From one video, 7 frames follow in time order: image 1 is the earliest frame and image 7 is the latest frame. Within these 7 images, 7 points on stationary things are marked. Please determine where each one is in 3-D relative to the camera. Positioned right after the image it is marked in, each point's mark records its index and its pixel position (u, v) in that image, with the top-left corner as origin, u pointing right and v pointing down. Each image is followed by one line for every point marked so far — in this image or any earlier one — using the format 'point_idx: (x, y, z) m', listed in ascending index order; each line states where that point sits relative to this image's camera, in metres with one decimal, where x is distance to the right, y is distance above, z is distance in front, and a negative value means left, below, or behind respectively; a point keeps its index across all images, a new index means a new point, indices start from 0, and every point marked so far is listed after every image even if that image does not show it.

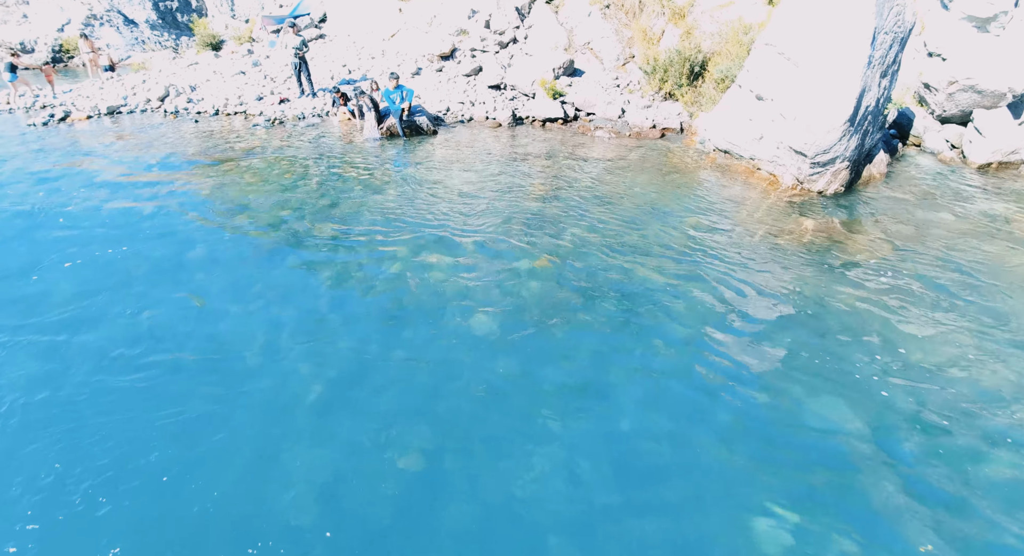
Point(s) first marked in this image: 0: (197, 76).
0: (-12.1, +7.7, +19.9) m
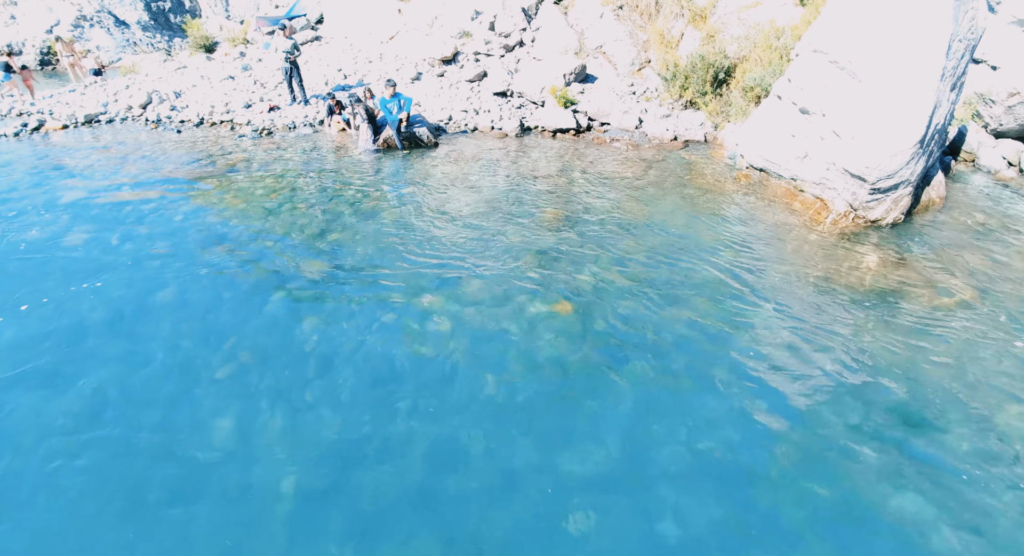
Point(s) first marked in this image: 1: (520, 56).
0: (-11.9, +7.1, +18.7) m
1: (+0.3, +7.2, +17.0) m
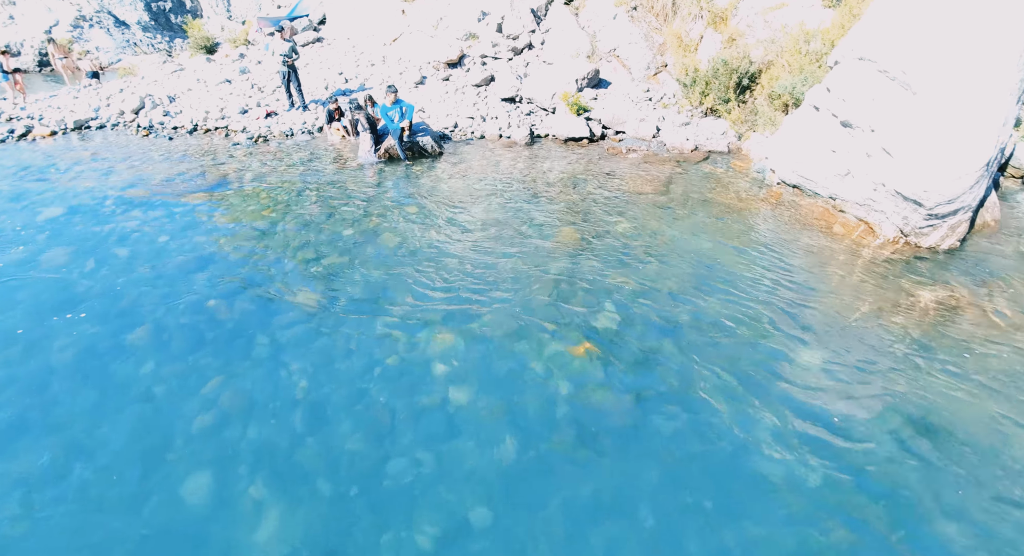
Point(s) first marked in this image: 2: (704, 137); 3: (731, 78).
0: (-11.6, +6.7, +18.1) m
1: (+0.5, +6.8, +16.2) m
2: (+4.5, +3.3, +12.1) m
3: (+5.2, +4.7, +12.3) m
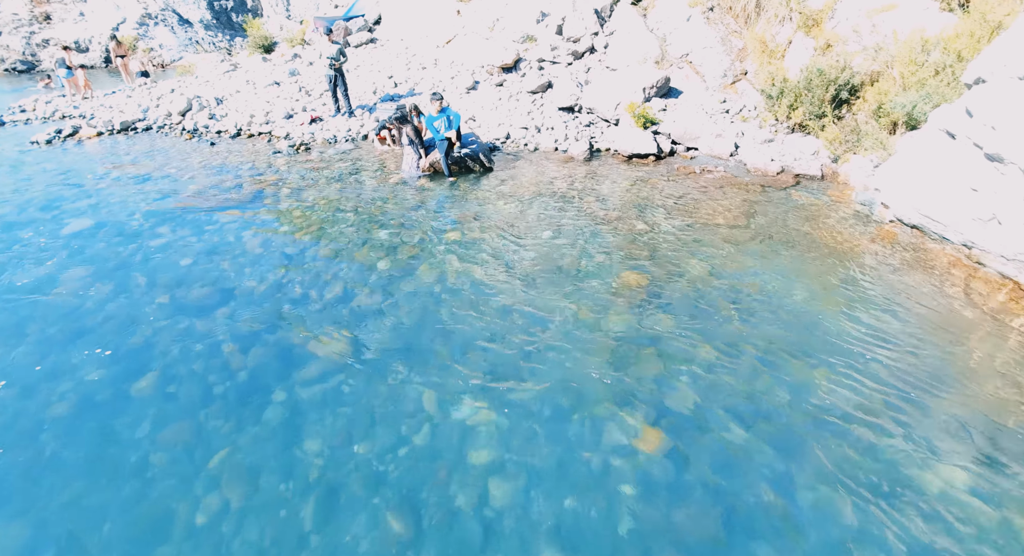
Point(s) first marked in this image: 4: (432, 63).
0: (-9.7, +6.6, +17.8) m
1: (+2.2, +6.1, +14.9) m
2: (+5.7, +2.4, +10.6) m
3: (+6.5, +3.9, +10.7) m
4: (-2.7, +7.2, +17.3) m
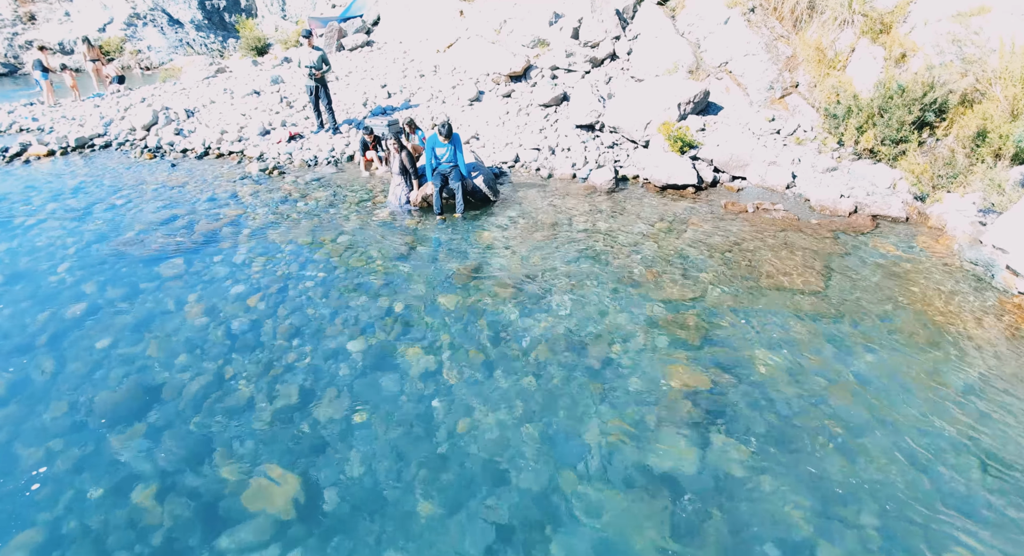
0: (-9.4, +5.7, +16.0) m
1: (+2.5, +5.1, +13.0) m
2: (+5.9, +1.4, +8.6) m
3: (+6.7, +2.8, +8.8) m
4: (-2.4, +6.2, +15.5) m
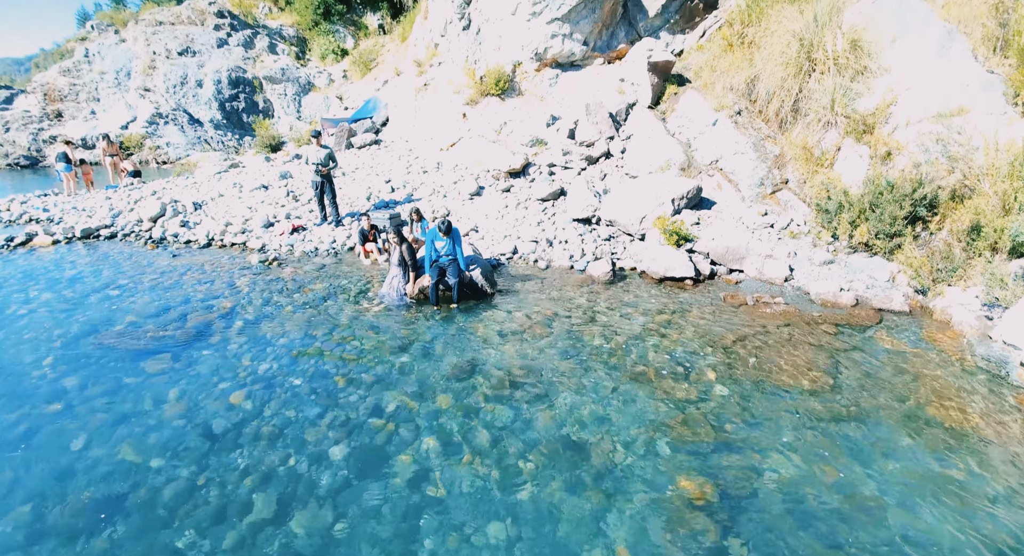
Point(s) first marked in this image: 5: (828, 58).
0: (-9.4, +2.9, +16.6) m
1: (+2.5, +2.8, +13.5) m
2: (+5.8, -0.1, +8.6) m
3: (+6.6, +1.2, +9.0) m
4: (-2.4, +3.5, +16.1) m
5: (+7.5, +5.2, +12.4) m
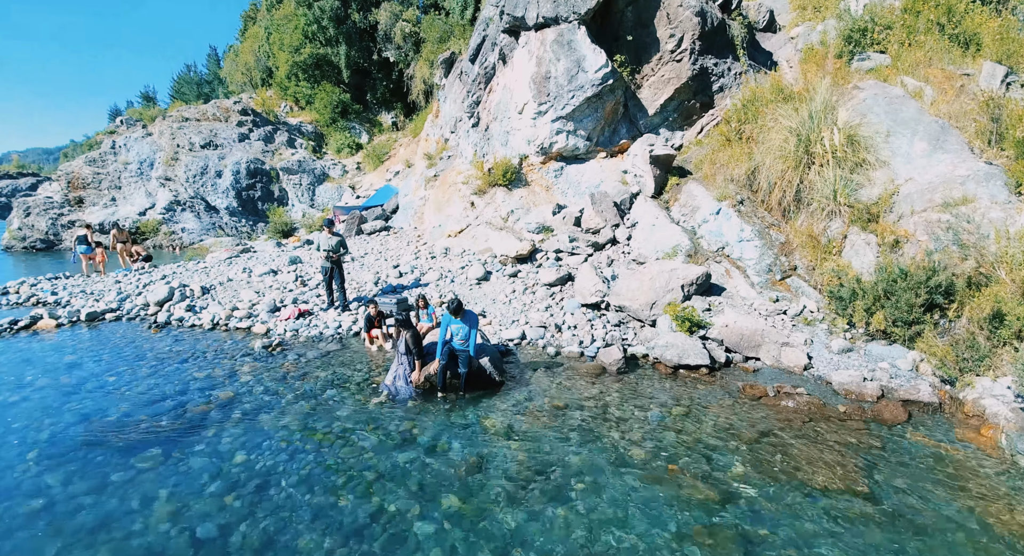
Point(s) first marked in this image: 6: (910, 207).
0: (-9.2, +0.2, +16.7) m
1: (+2.7, +0.6, +13.6) m
2: (+6.0, -1.5, +8.3) m
3: (+6.8, -0.3, +8.8) m
4: (-2.2, +0.8, +16.3) m
5: (+7.7, +3.1, +12.9) m
6: (+8.2, +1.5, +10.9) m
